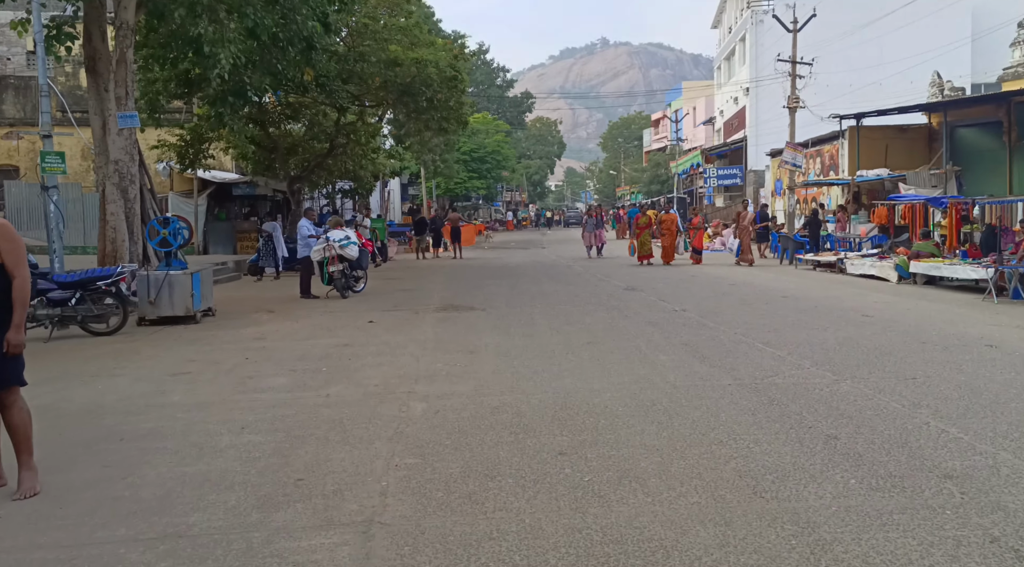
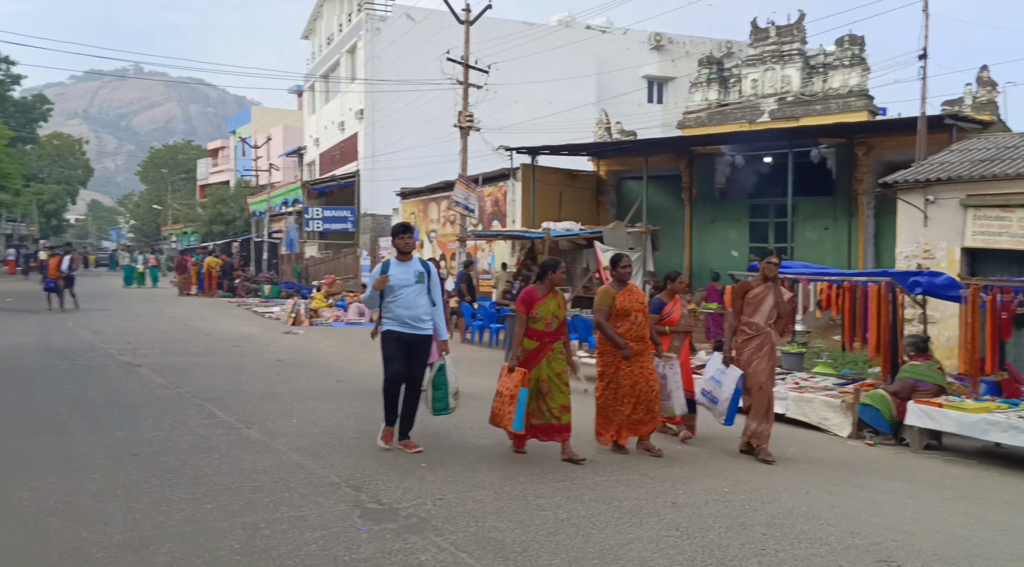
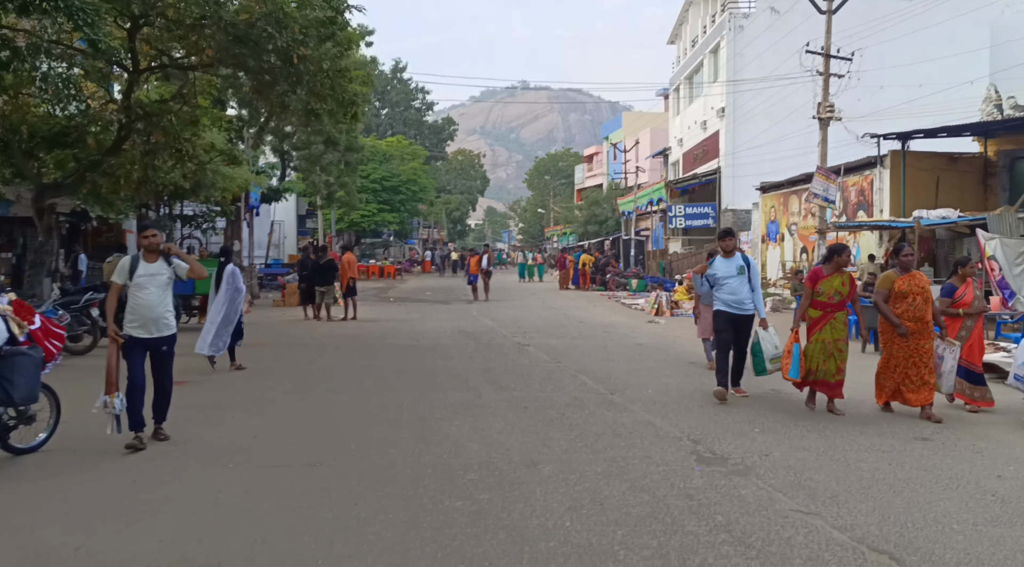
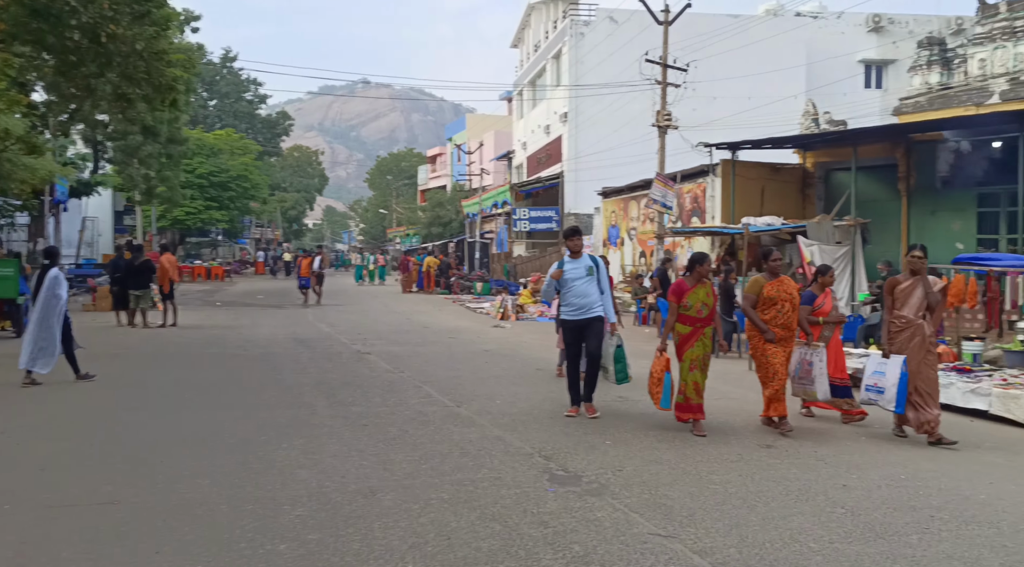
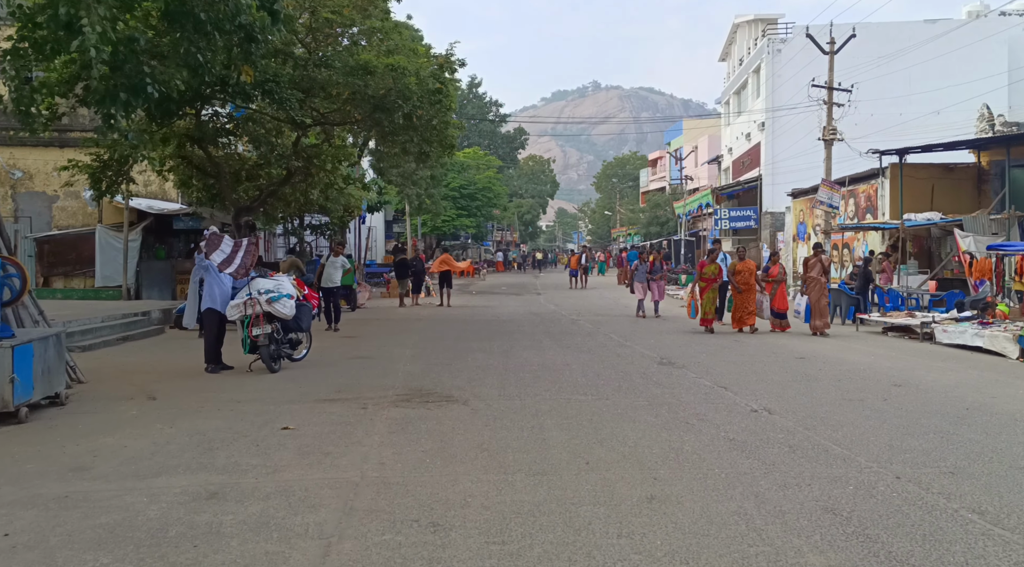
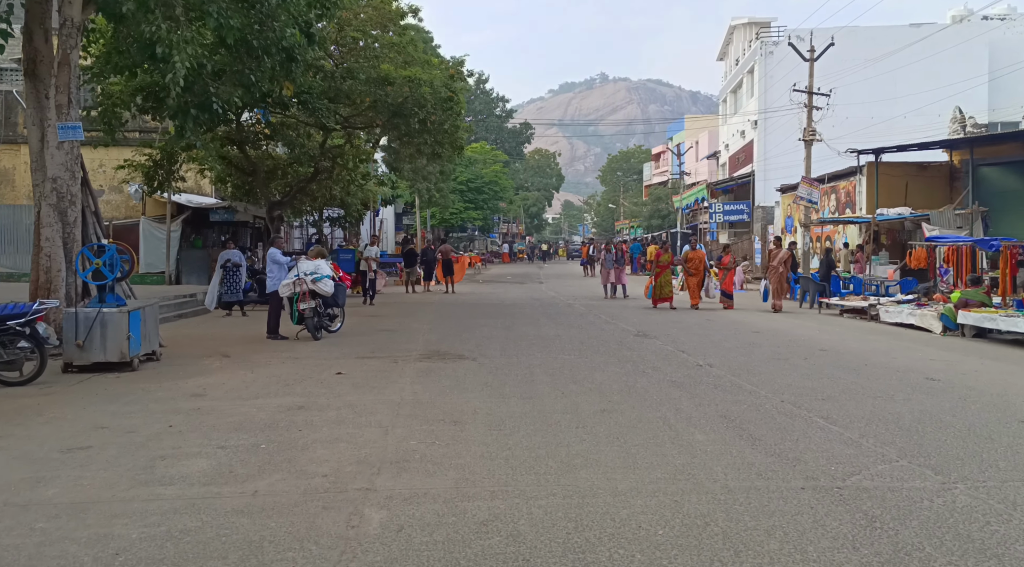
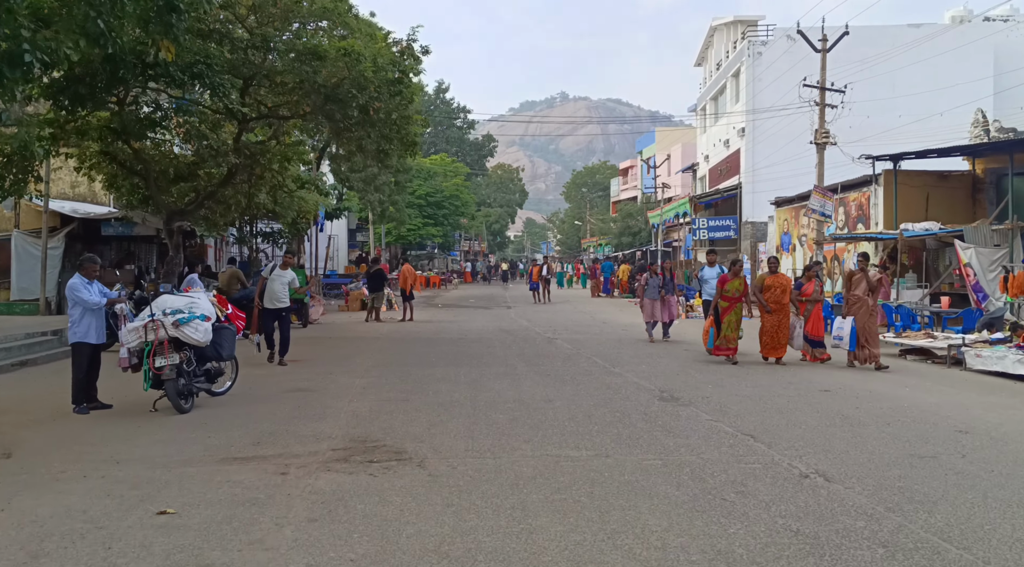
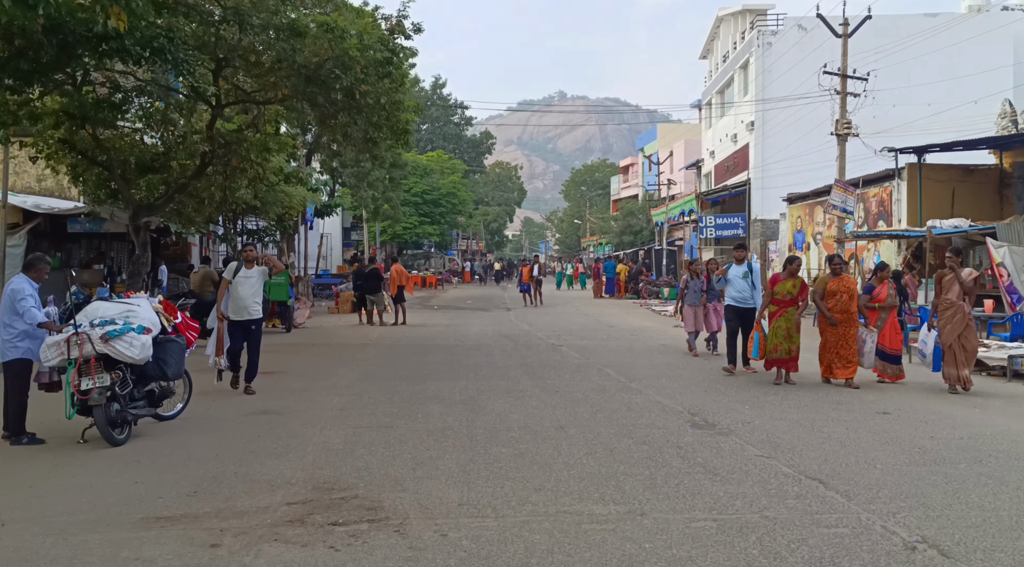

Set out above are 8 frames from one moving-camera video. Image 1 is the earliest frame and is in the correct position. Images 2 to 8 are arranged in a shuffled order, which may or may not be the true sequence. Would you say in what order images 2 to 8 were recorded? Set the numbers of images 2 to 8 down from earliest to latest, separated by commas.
6, 5, 7, 8, 3, 4, 2
